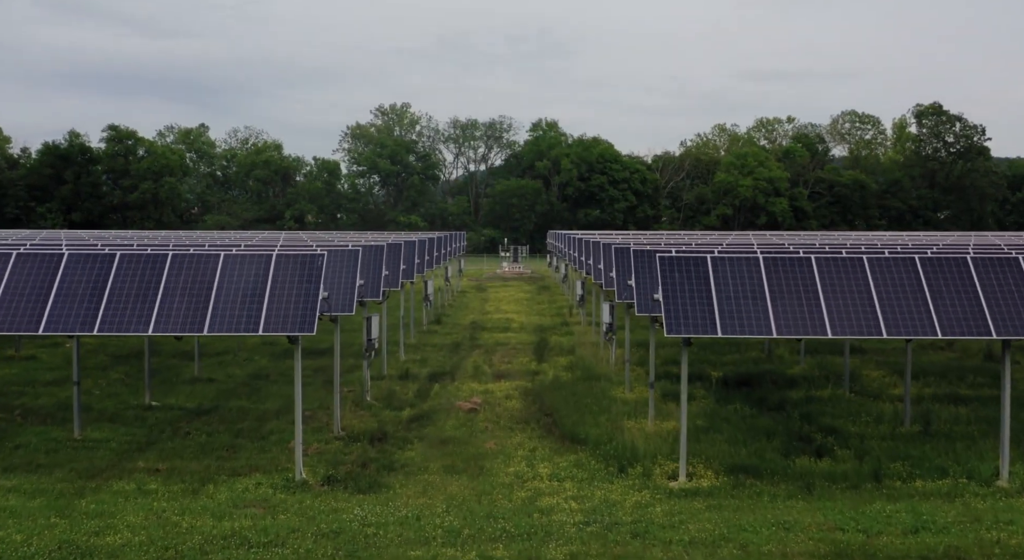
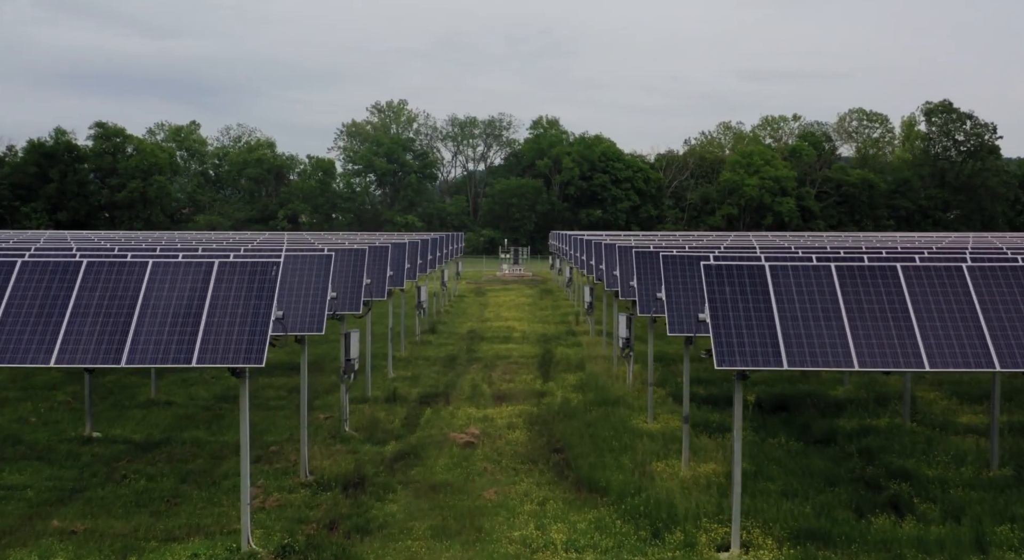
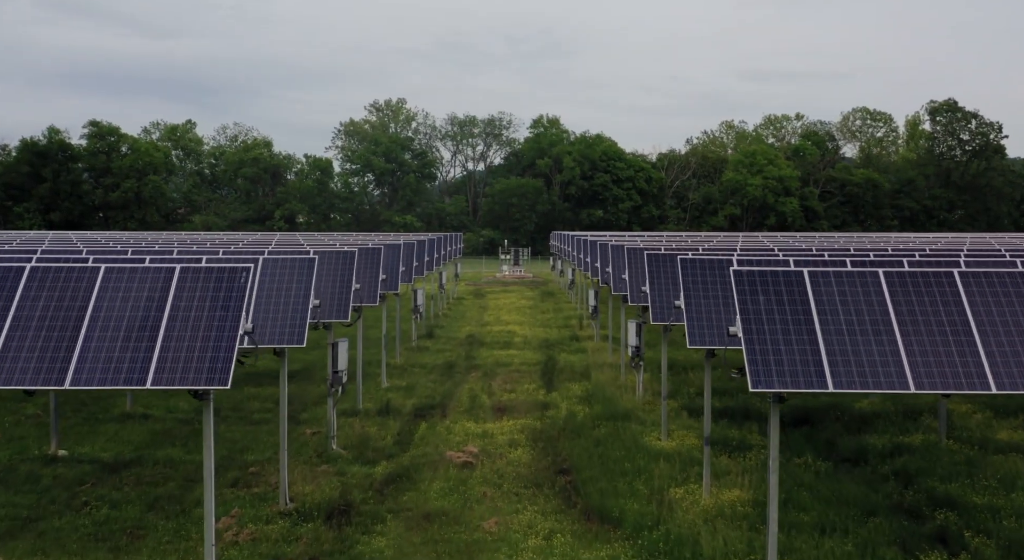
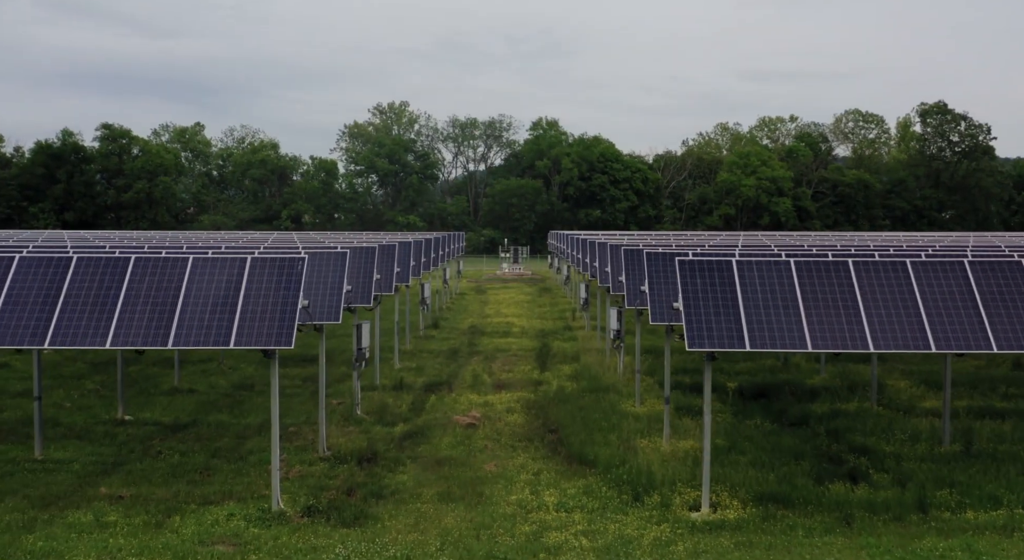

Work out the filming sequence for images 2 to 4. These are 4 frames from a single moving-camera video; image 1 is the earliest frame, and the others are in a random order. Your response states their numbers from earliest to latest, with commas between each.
4, 2, 3
